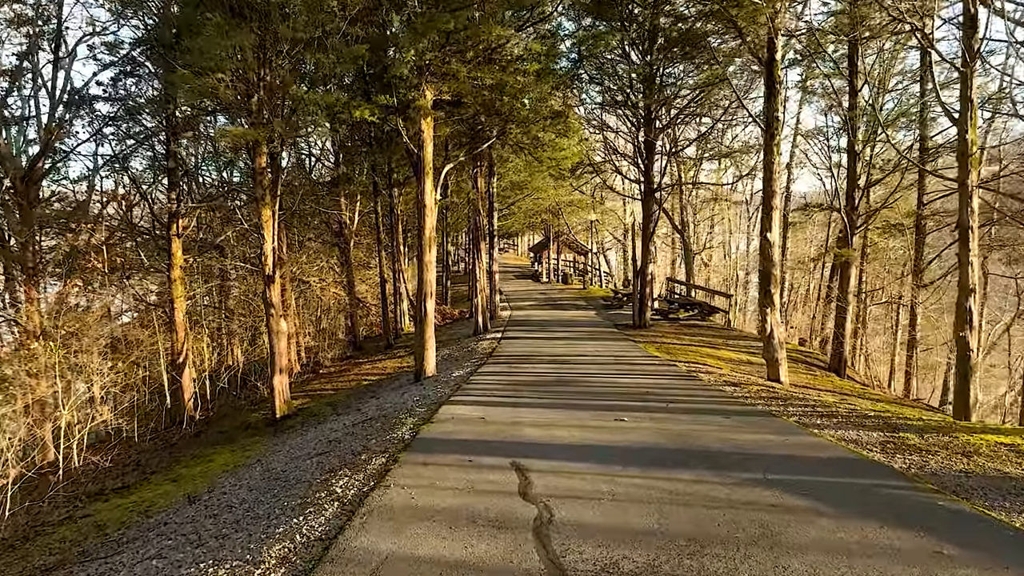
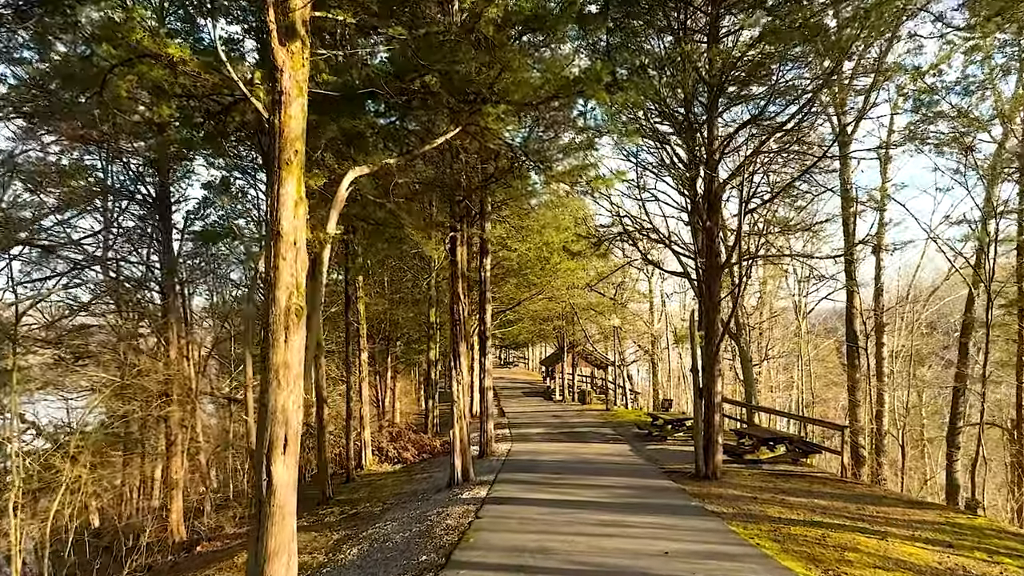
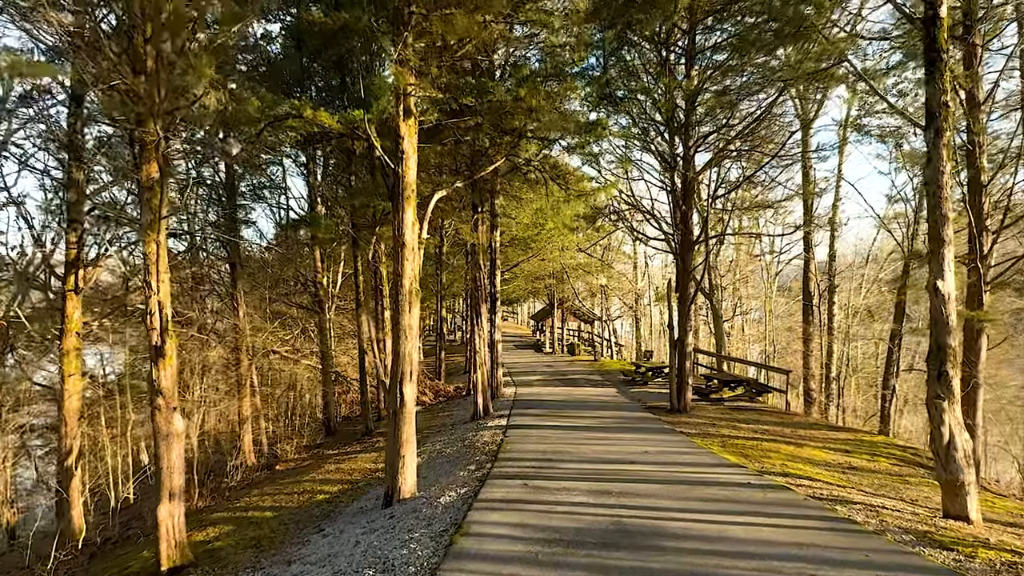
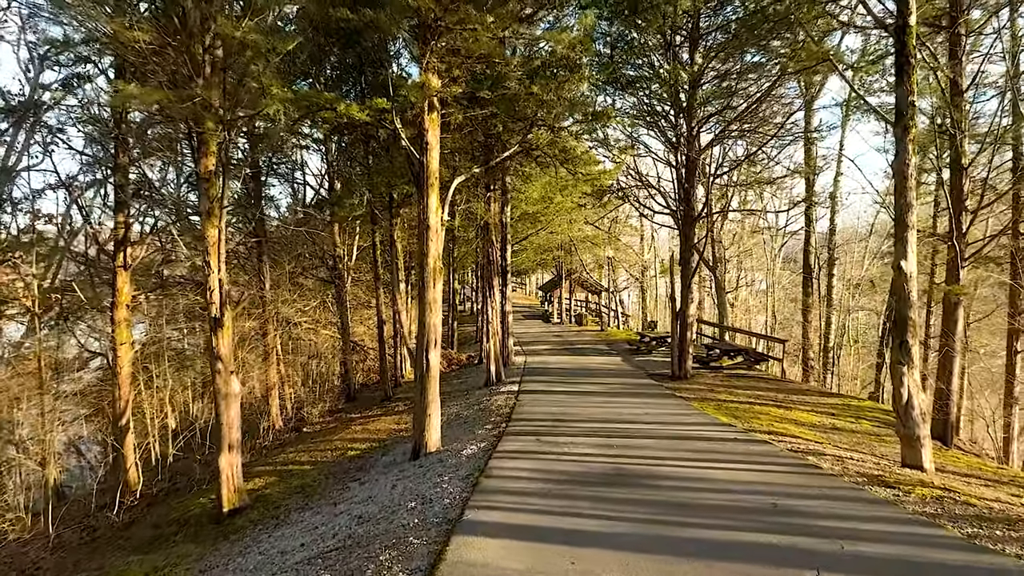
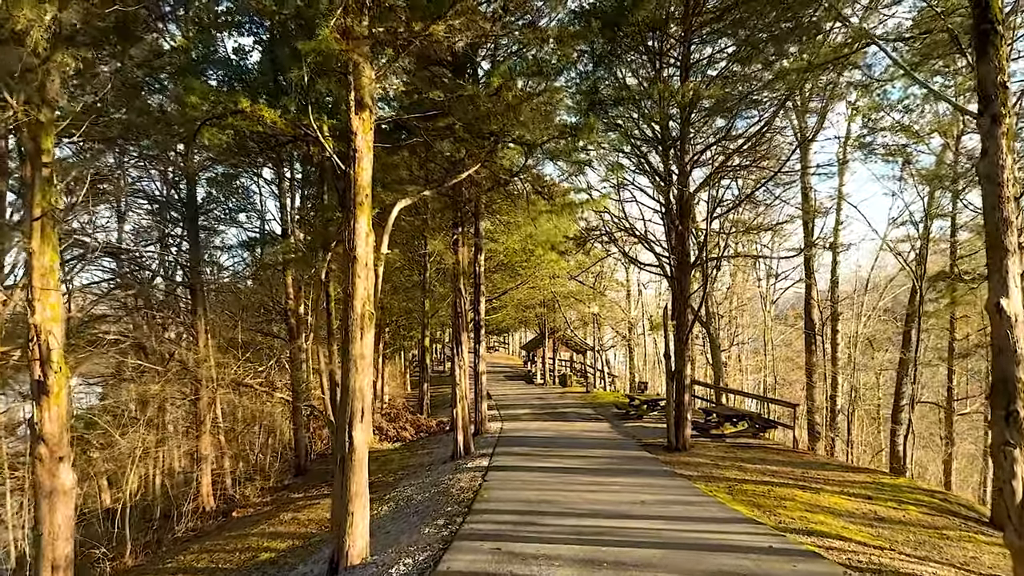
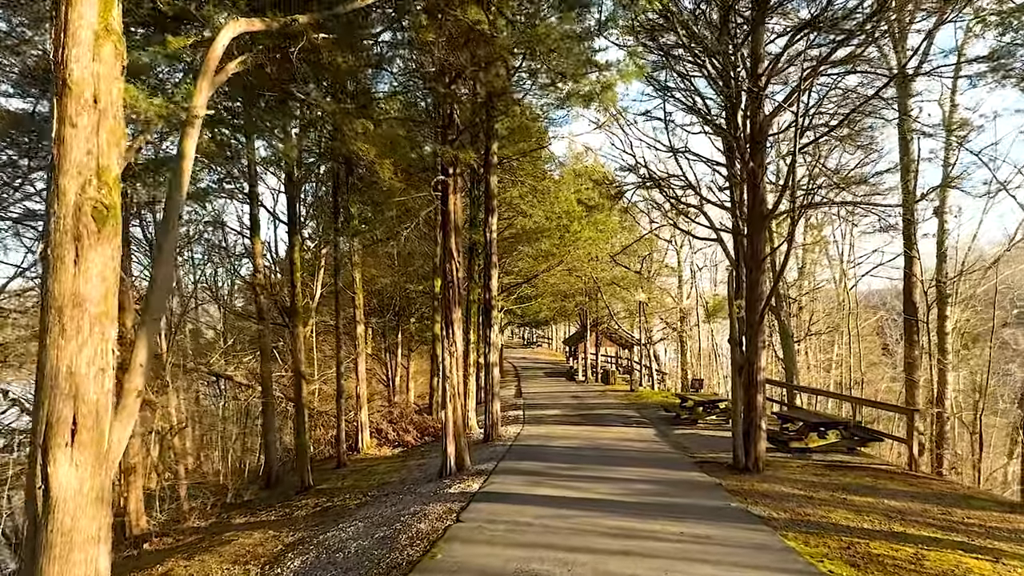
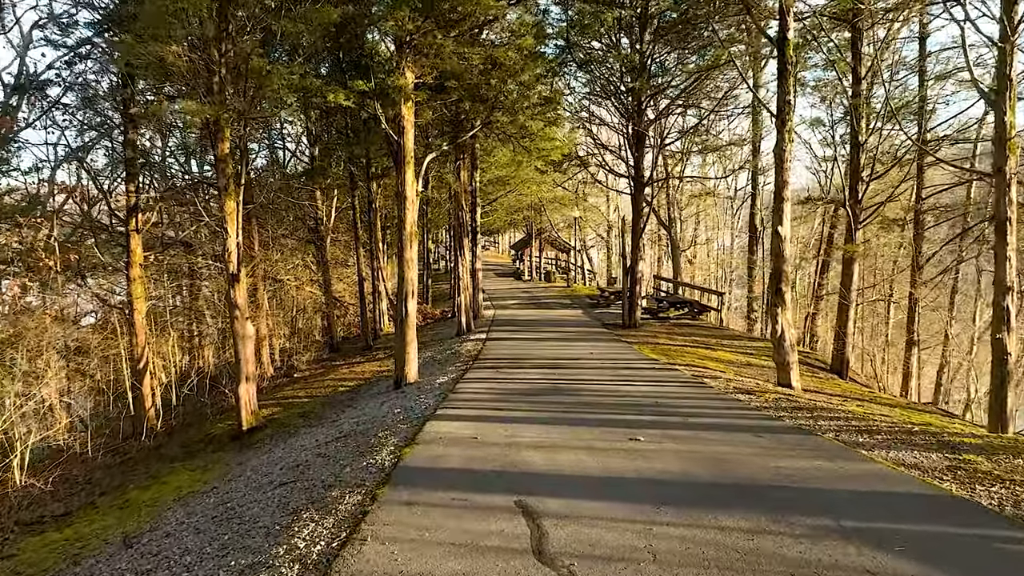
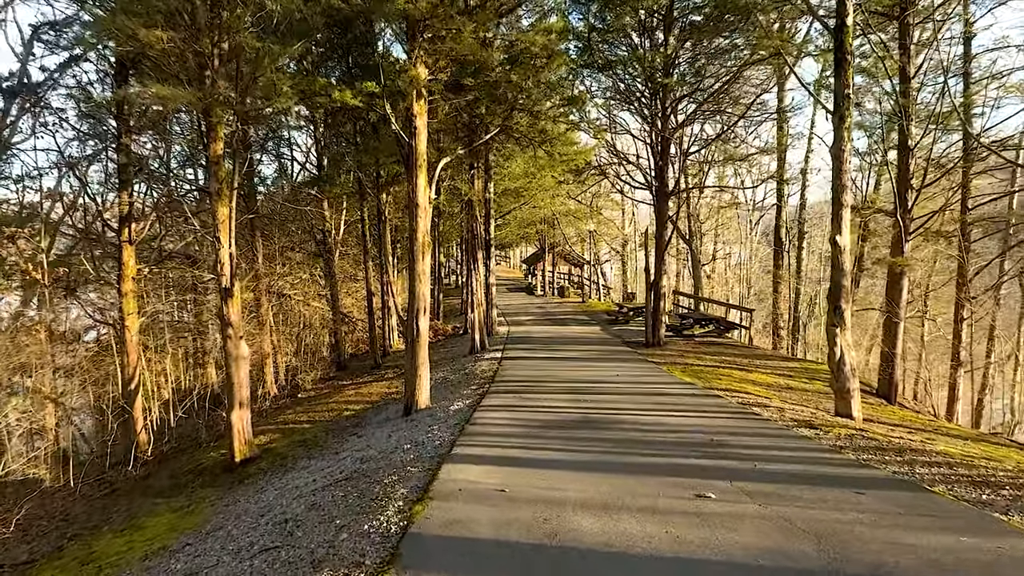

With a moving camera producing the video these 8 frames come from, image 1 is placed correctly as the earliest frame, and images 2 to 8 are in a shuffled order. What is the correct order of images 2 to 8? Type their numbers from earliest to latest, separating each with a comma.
7, 8, 4, 3, 5, 2, 6
